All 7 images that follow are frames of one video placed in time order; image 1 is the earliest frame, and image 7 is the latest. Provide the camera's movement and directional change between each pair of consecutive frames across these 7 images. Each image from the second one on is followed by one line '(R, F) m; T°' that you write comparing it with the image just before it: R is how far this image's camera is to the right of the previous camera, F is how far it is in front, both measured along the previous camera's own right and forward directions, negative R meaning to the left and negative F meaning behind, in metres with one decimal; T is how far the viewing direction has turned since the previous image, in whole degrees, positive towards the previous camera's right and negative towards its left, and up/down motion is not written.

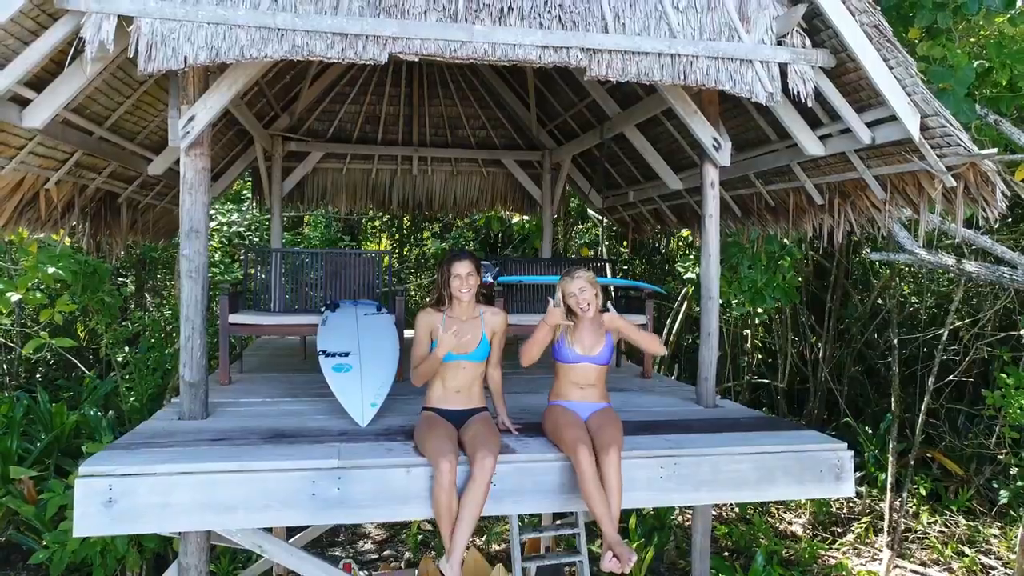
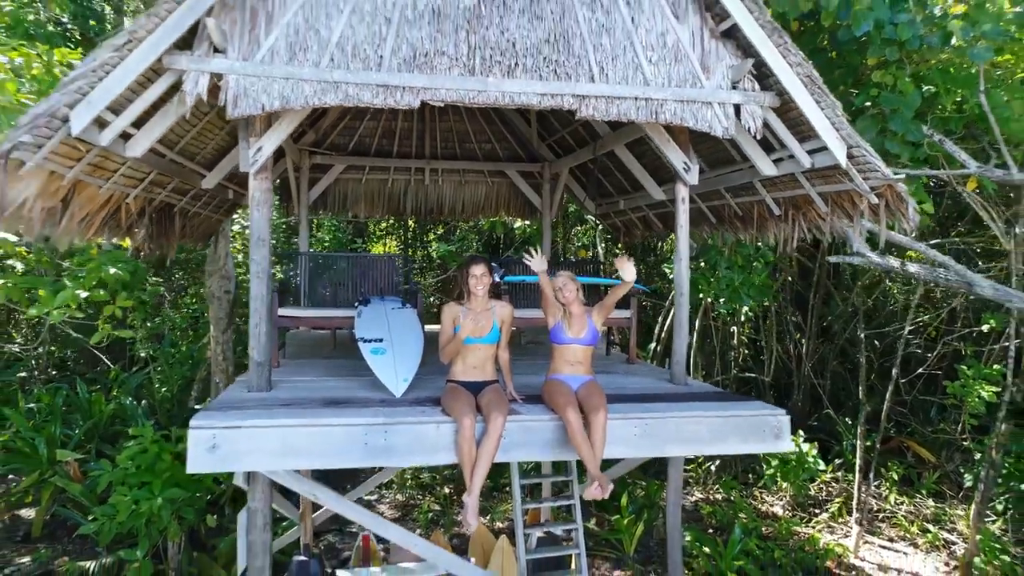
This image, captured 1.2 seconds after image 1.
(0.0, -0.7) m; 0°
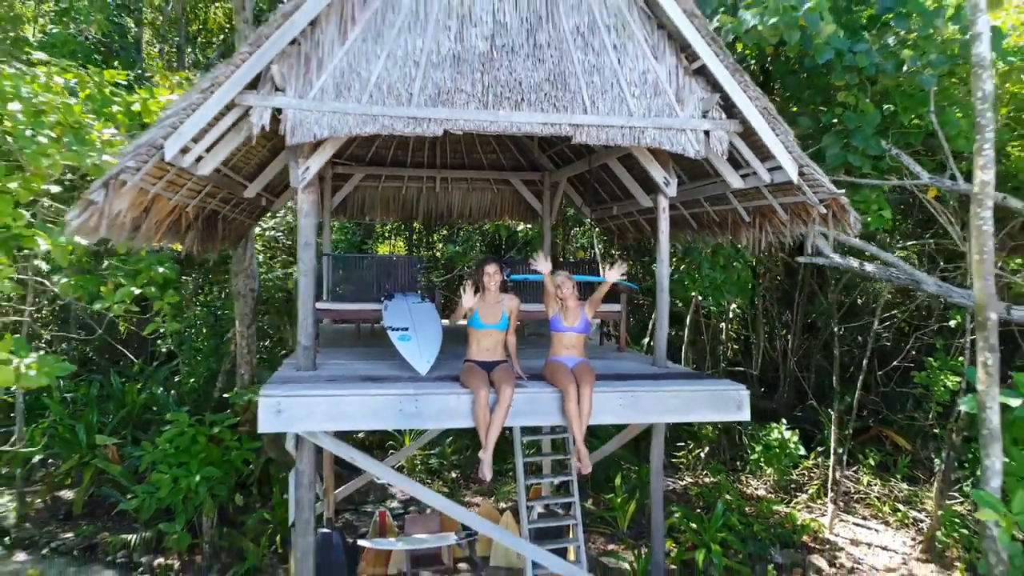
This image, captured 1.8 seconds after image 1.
(0.0, -0.7) m; 0°
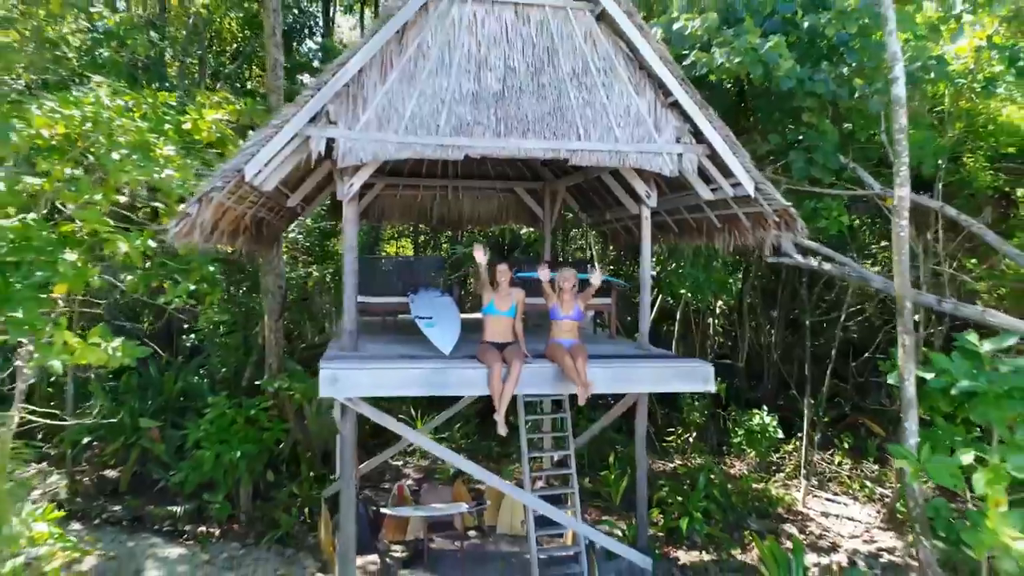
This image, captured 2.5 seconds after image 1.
(0.0, -0.9) m; 0°
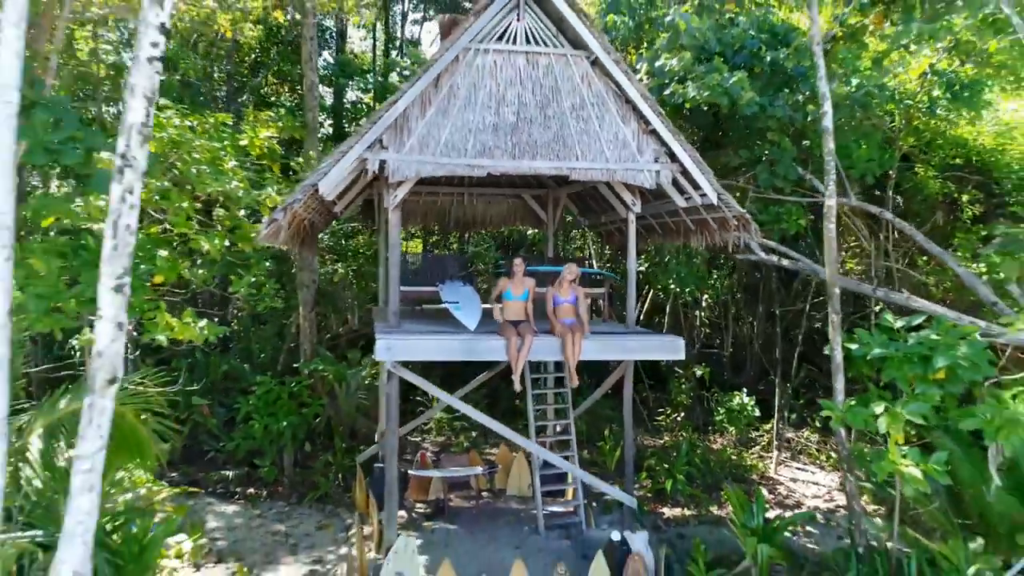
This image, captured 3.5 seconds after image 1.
(-0.1, -1.3) m; 0°
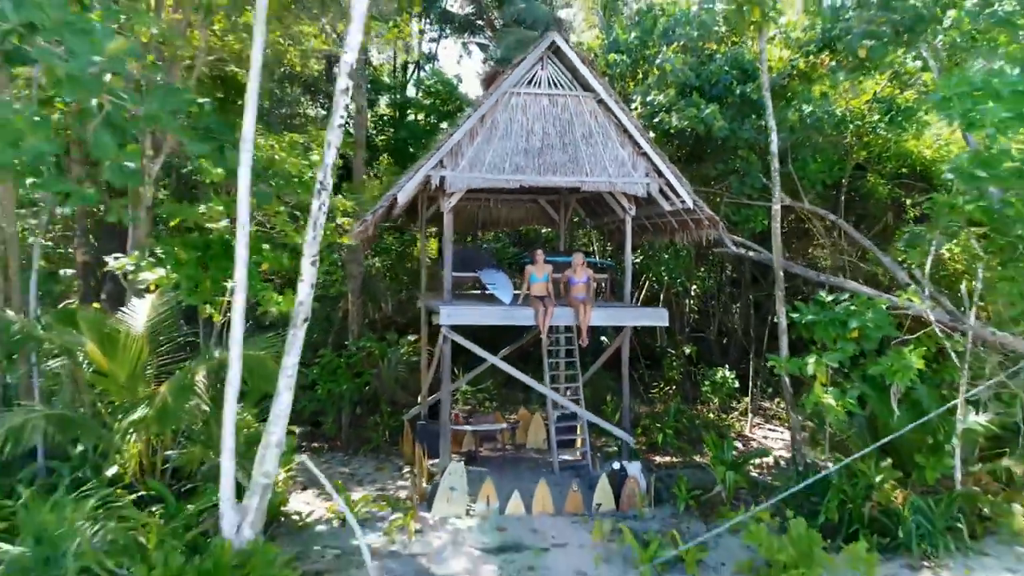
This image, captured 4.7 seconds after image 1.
(-0.2, -2.0) m; 0°
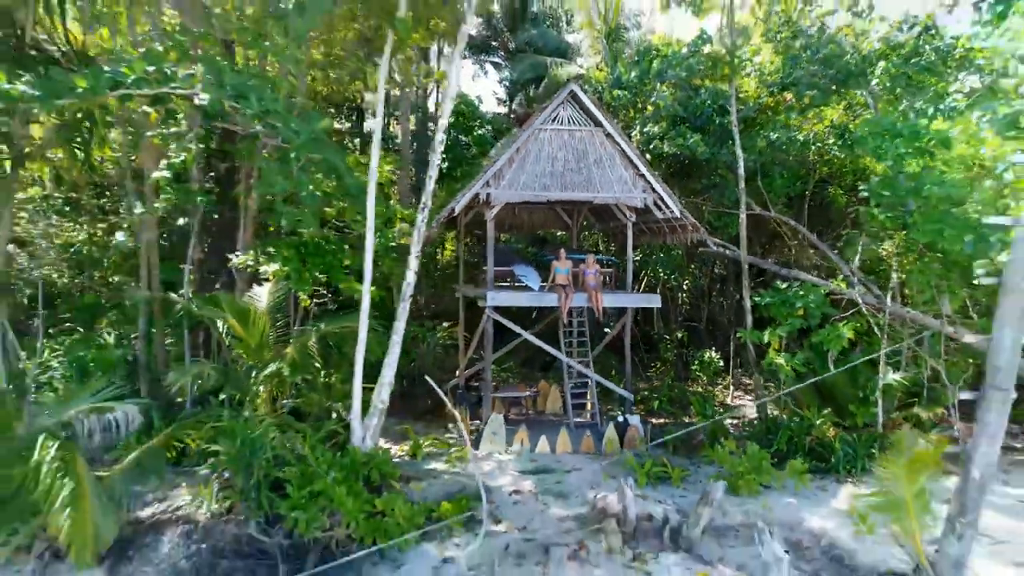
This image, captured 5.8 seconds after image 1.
(-0.3, -2.4) m; 0°
